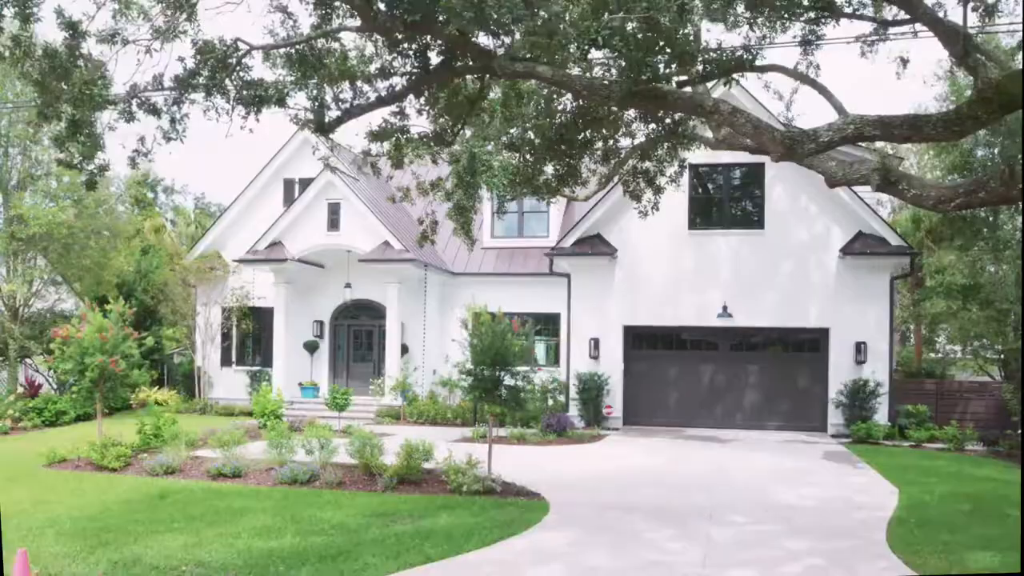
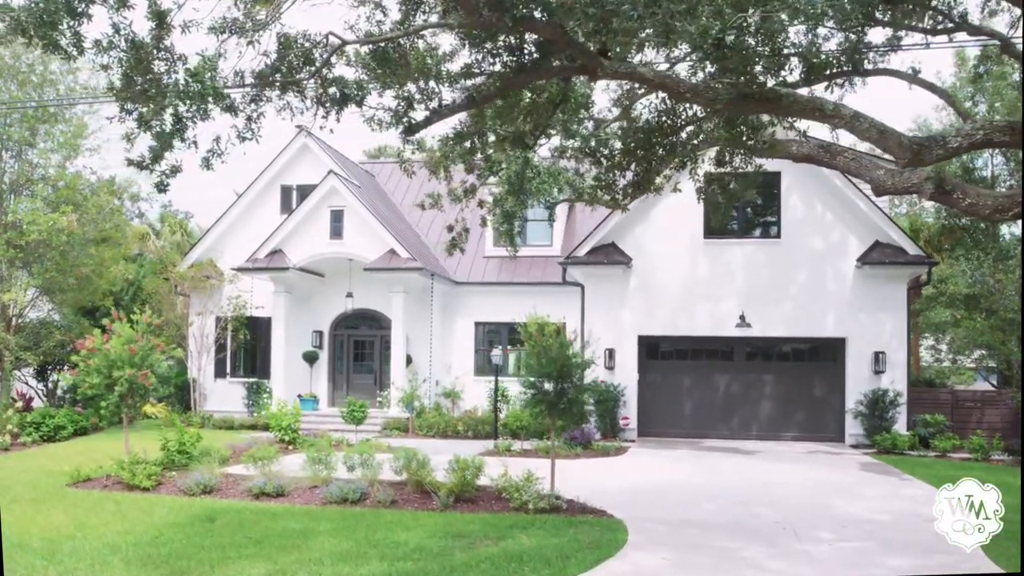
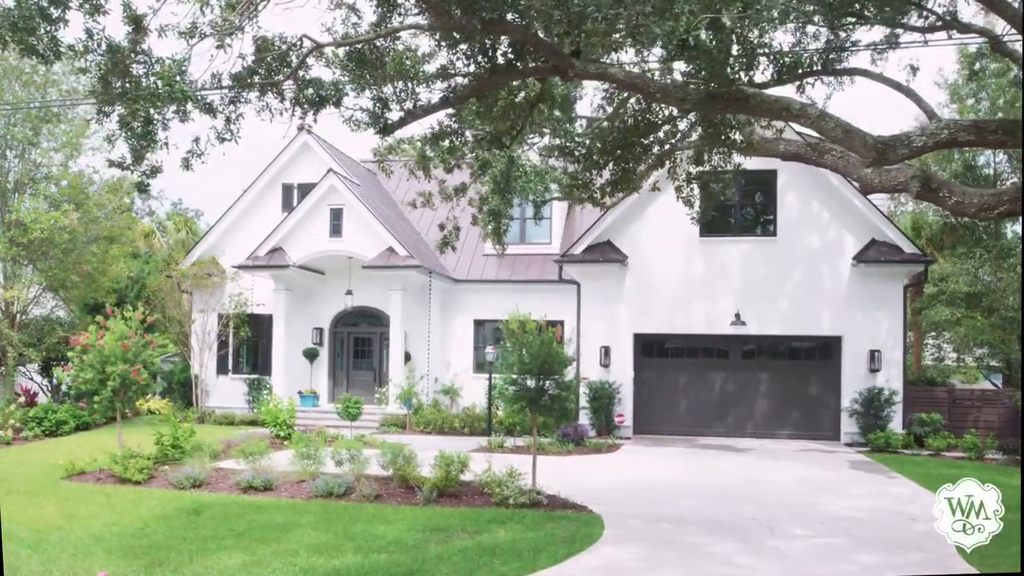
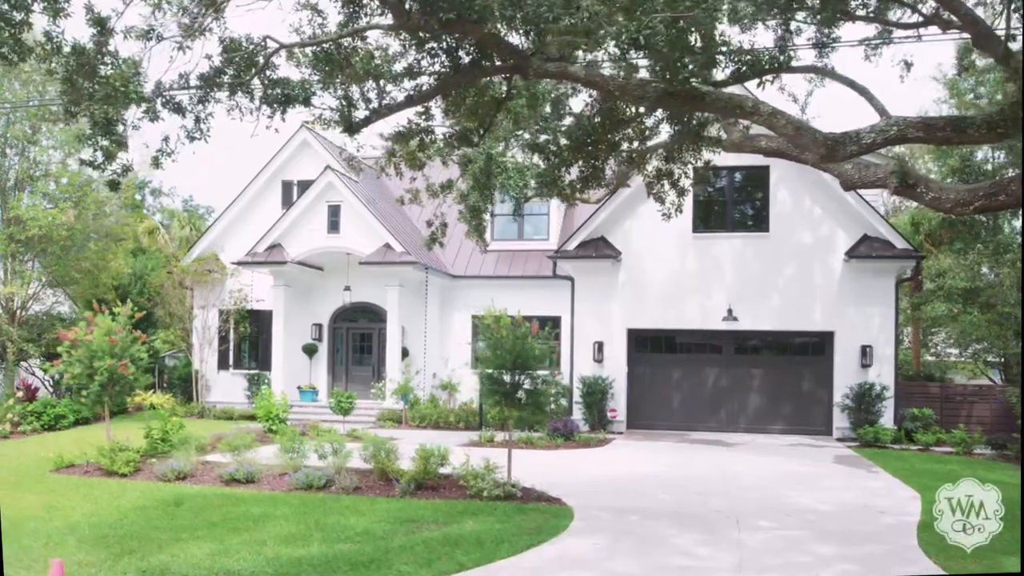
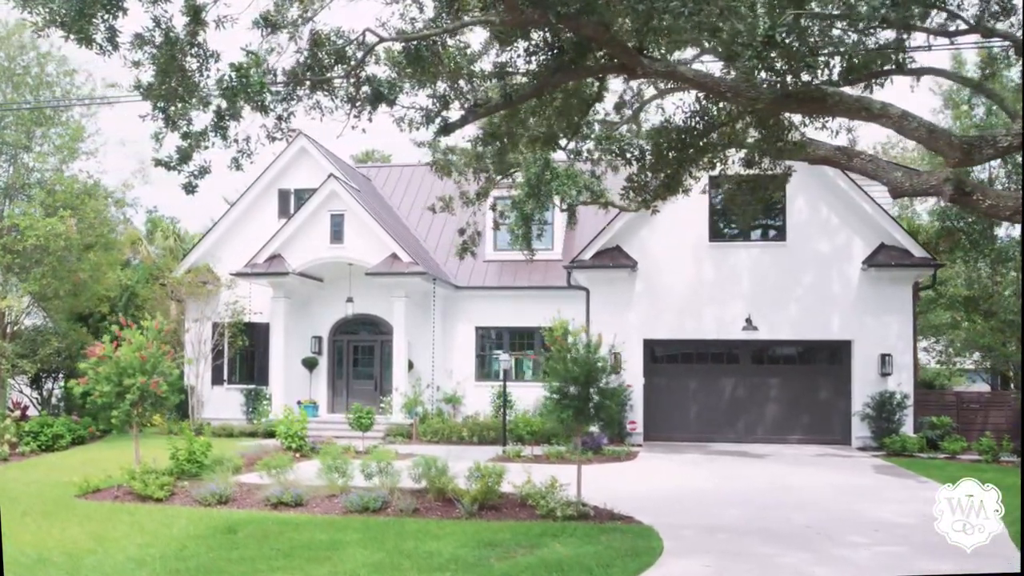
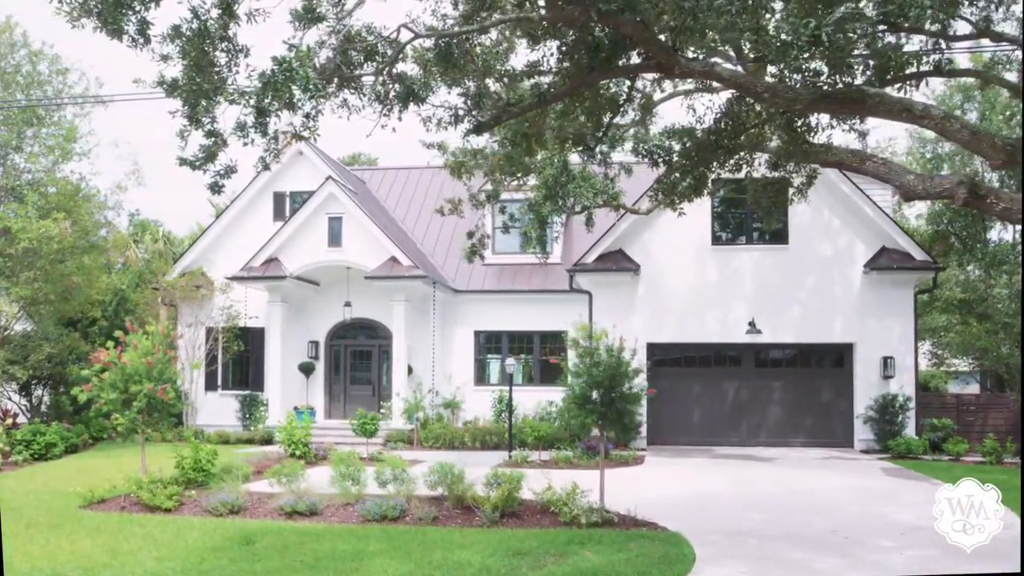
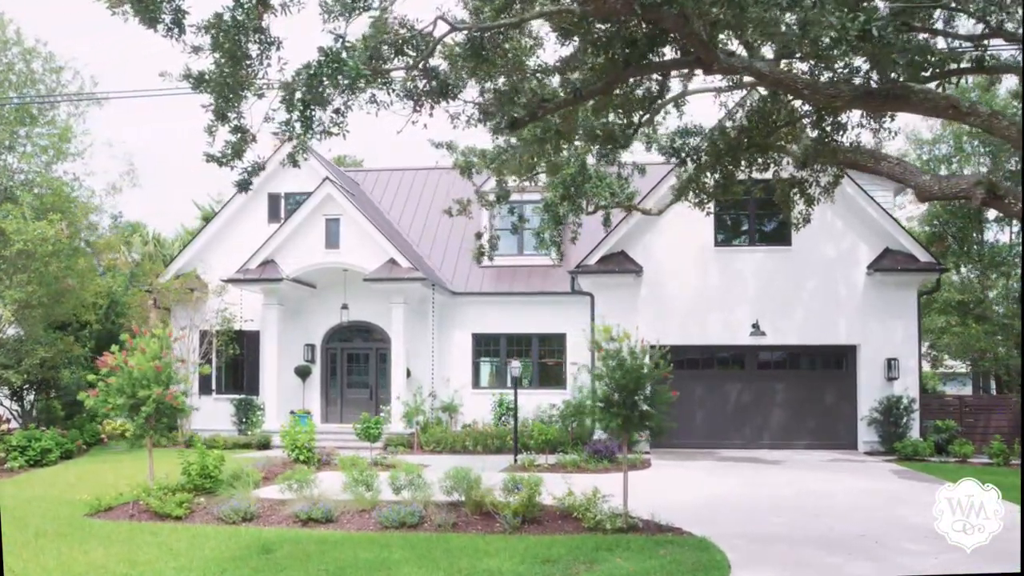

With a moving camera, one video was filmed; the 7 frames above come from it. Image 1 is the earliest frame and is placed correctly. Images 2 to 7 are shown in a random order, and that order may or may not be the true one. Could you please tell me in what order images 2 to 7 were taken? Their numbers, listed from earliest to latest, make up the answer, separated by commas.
4, 3, 2, 5, 6, 7
